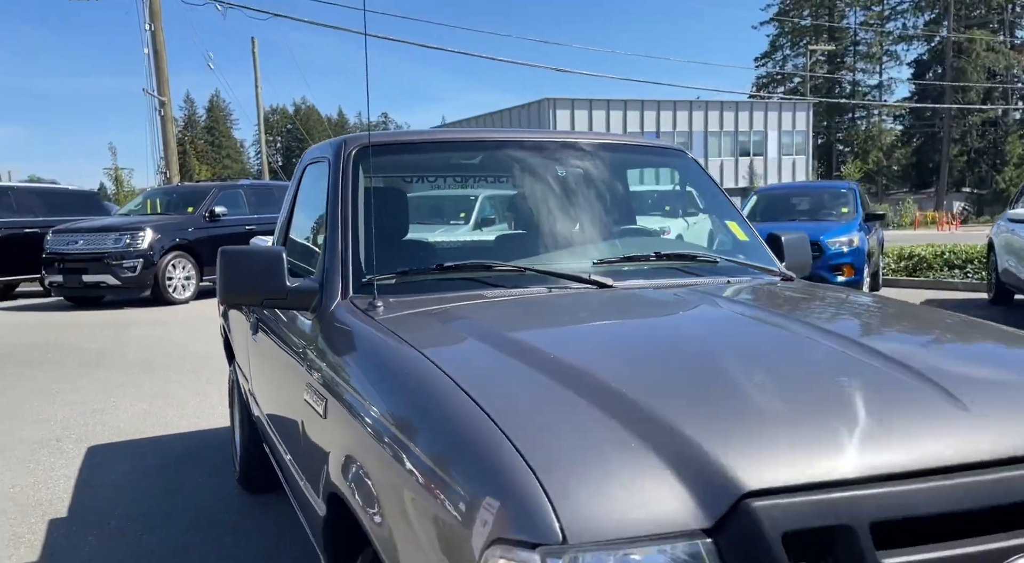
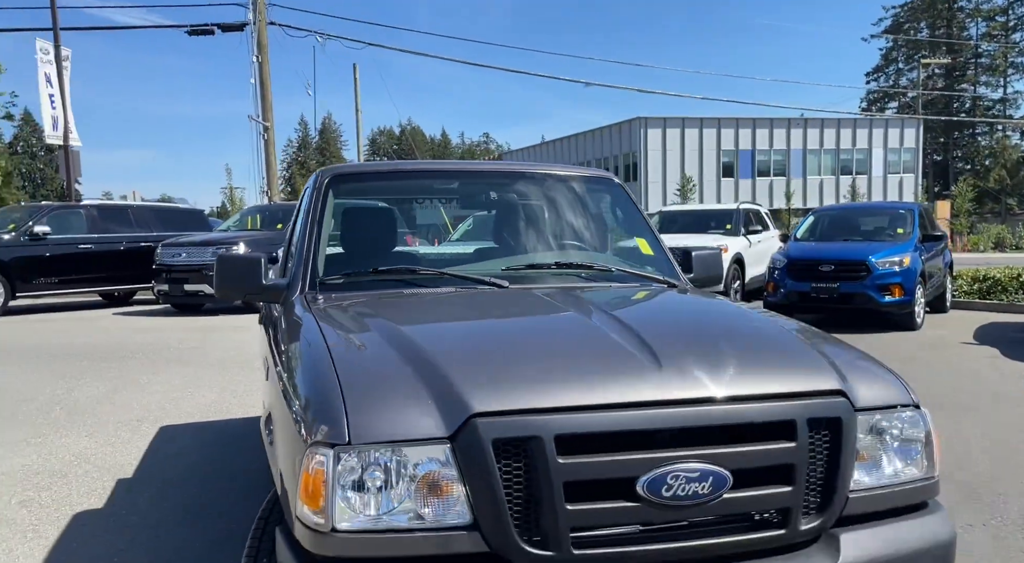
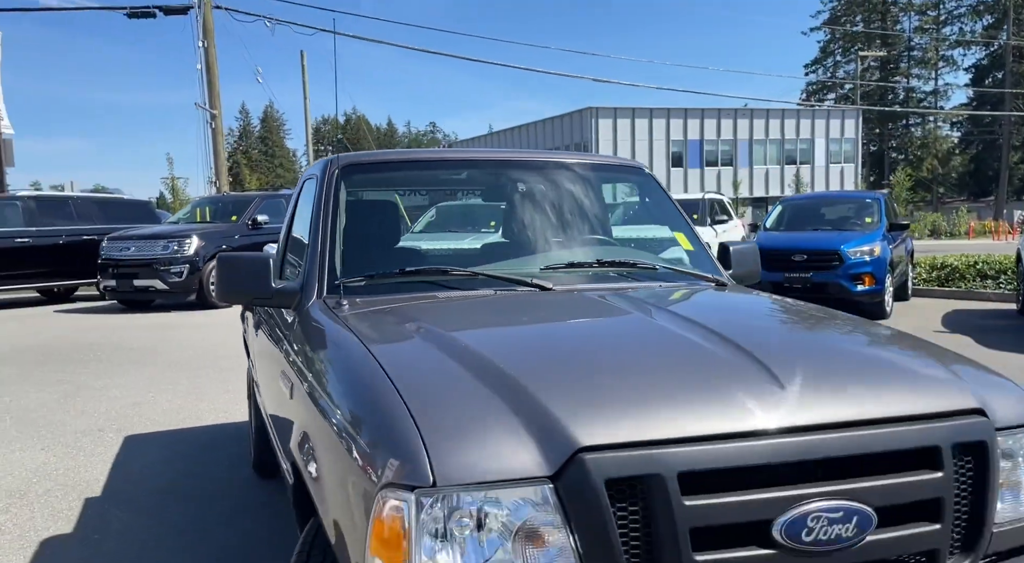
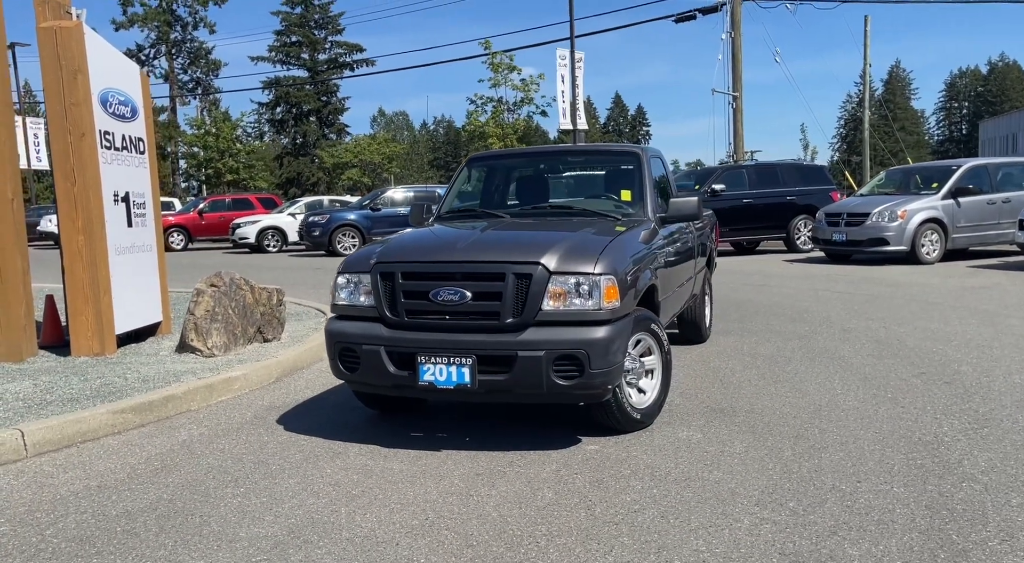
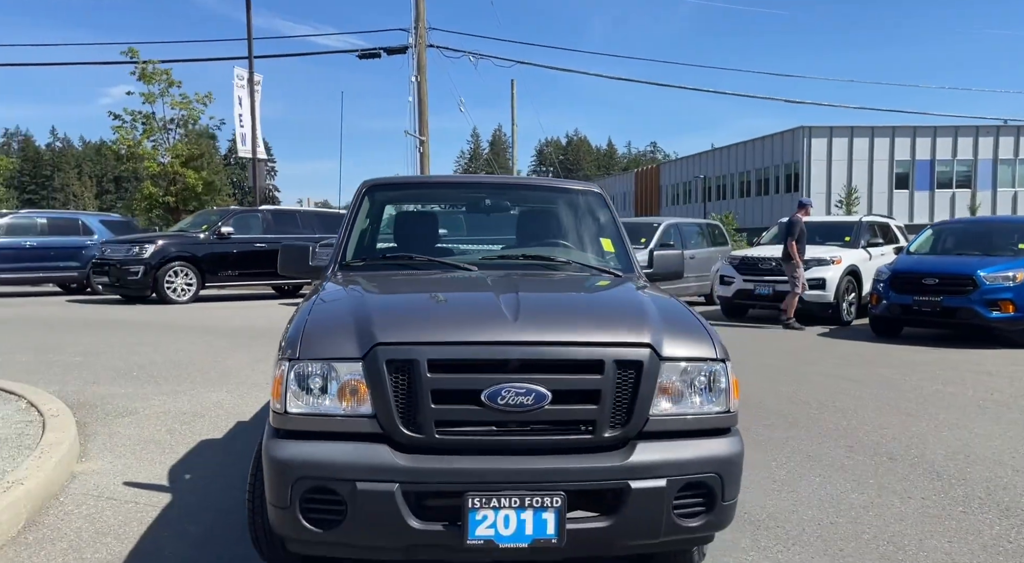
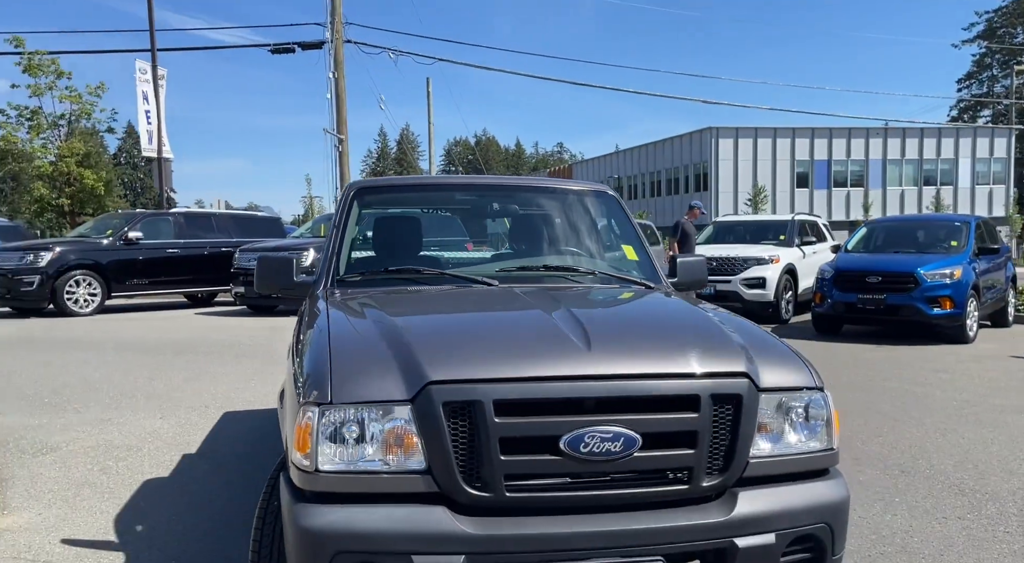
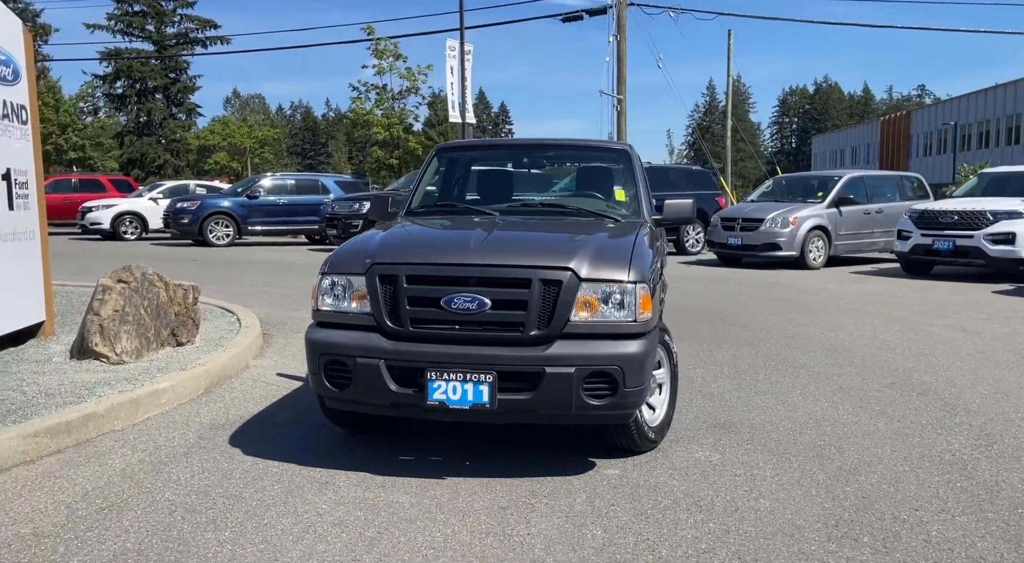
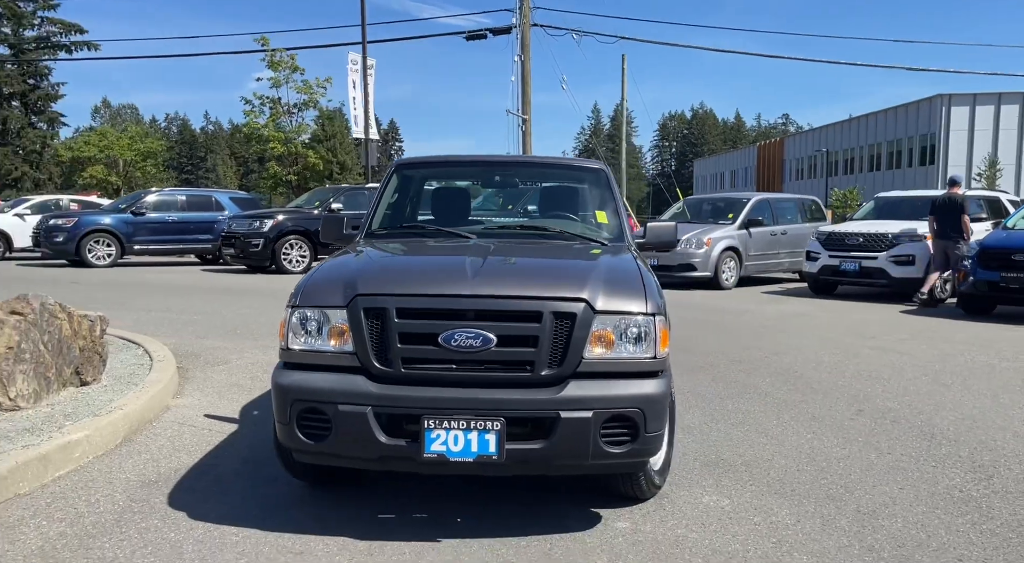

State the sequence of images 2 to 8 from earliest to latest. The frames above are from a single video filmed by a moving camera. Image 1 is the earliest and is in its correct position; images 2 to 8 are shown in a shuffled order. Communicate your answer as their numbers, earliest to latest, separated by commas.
3, 2, 6, 5, 8, 7, 4
